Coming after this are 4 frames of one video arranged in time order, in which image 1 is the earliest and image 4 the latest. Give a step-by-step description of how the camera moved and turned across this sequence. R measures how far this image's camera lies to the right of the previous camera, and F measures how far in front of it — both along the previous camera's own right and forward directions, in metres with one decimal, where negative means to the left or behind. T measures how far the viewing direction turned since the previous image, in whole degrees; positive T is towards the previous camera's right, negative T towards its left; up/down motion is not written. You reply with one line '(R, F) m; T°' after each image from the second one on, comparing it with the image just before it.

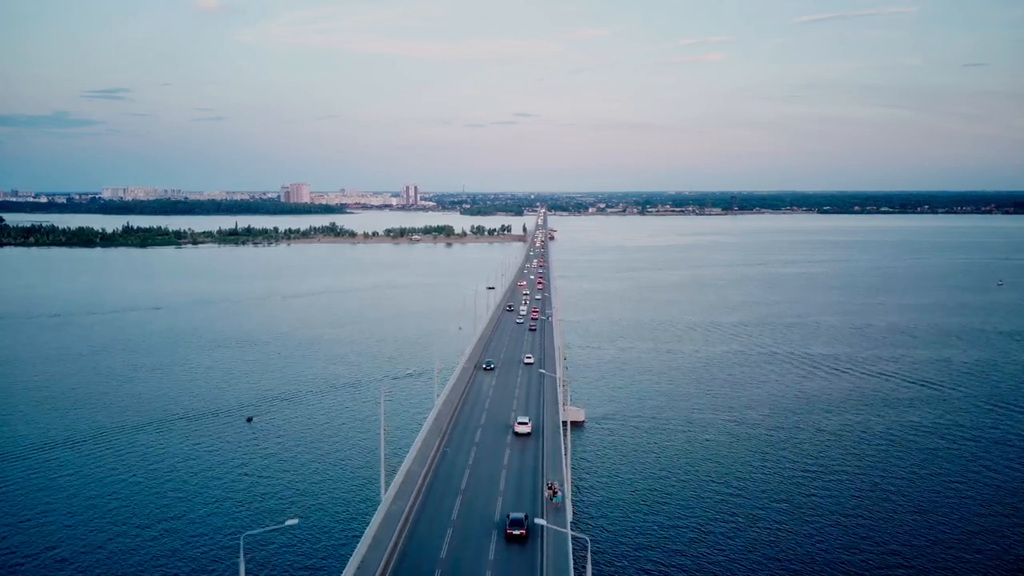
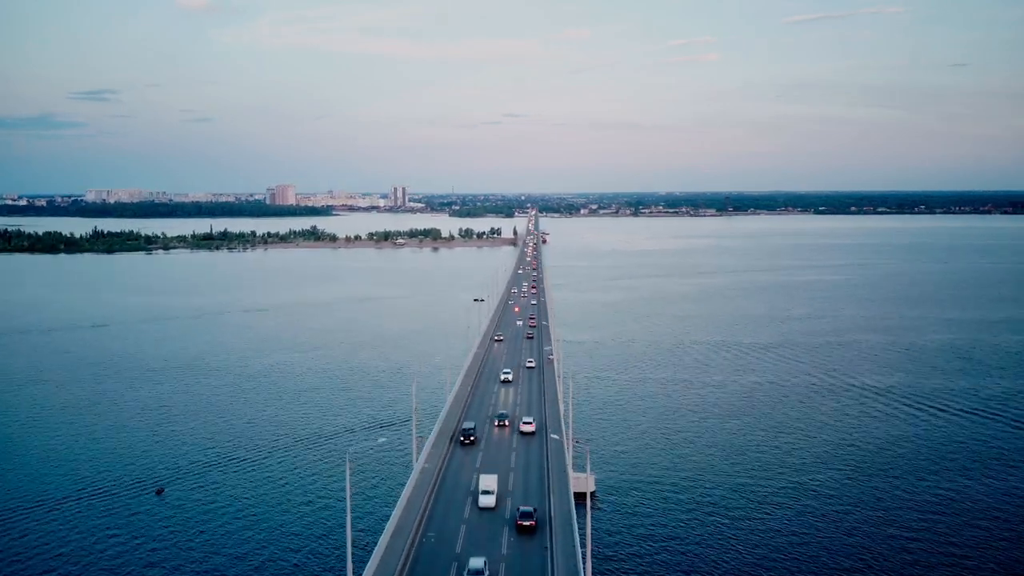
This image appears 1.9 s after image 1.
(0.0, +2.5) m; +1°
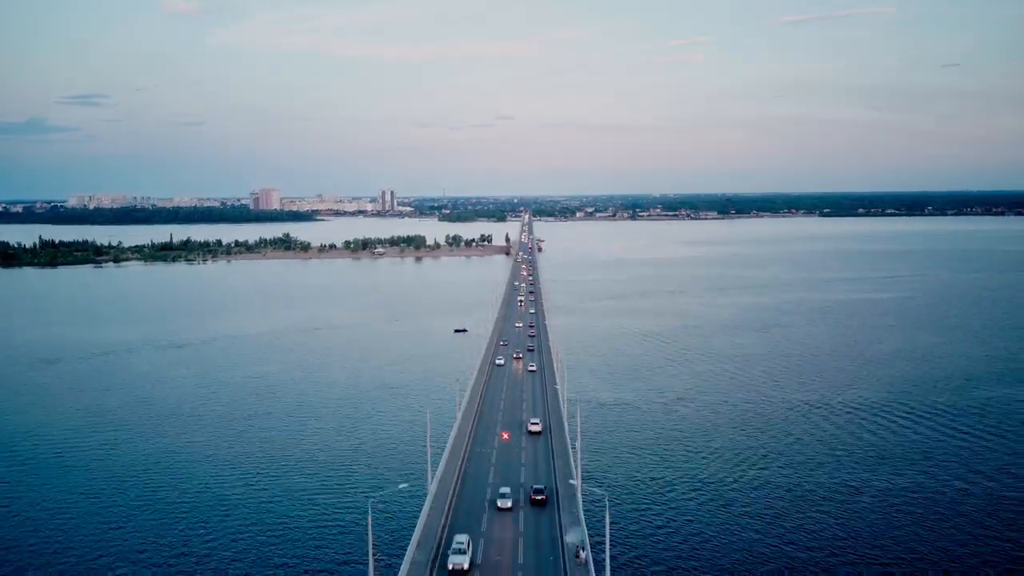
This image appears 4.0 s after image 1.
(0.0, +4.8) m; 0°
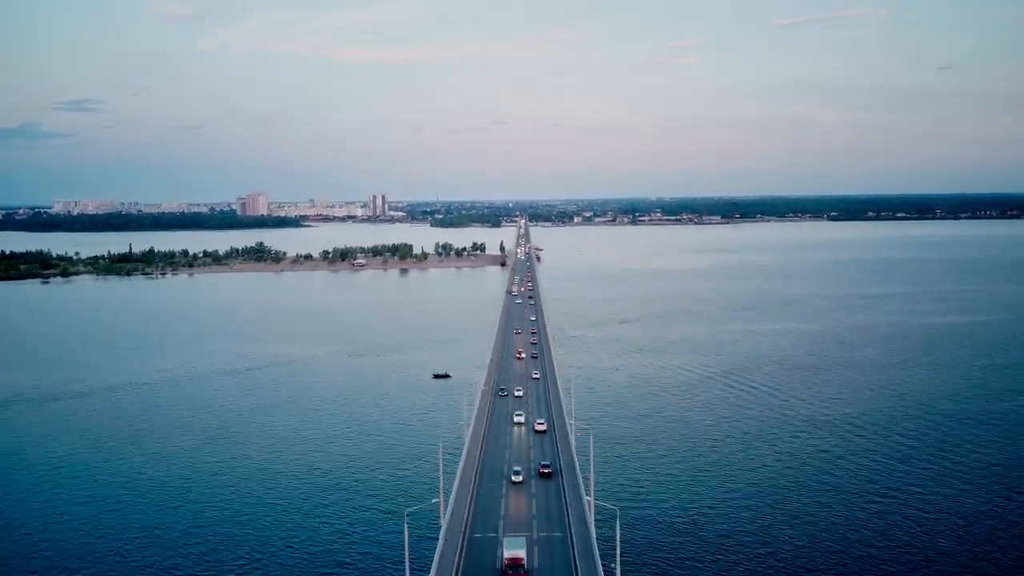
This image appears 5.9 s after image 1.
(0.0, +4.2) m; 0°
